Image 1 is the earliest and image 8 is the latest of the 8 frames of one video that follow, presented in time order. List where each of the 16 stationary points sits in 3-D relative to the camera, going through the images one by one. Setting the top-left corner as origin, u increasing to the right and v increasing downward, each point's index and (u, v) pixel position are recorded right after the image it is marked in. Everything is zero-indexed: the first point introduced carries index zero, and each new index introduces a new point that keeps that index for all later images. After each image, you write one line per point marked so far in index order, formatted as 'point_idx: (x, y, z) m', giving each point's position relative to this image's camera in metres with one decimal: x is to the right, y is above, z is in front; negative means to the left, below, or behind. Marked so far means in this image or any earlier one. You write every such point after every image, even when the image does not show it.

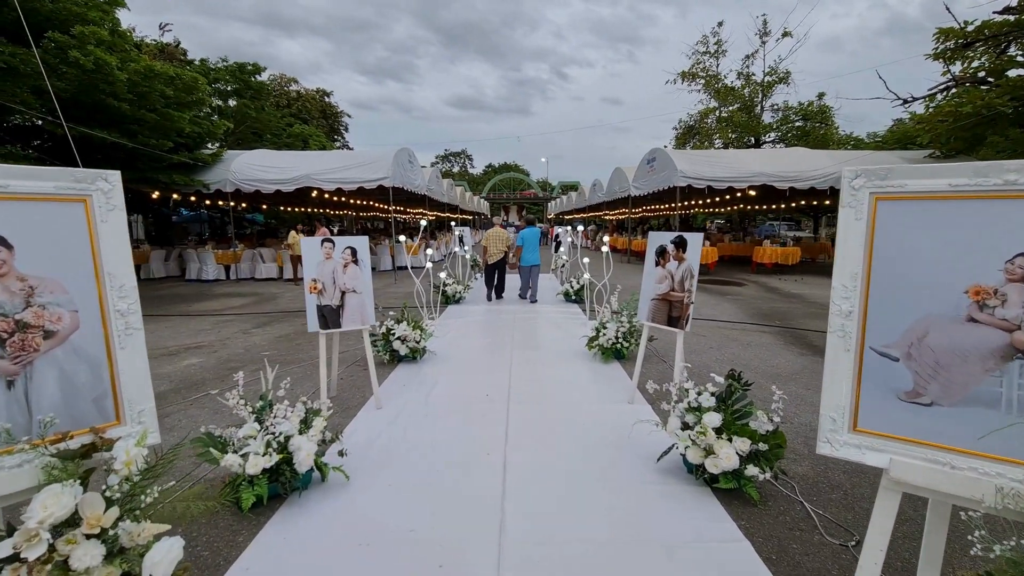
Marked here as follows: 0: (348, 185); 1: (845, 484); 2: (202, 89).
0: (-3.8, +2.4, +11.4) m
1: (+1.7, -1.0, +2.5) m
2: (-6.9, +4.4, +10.7) m
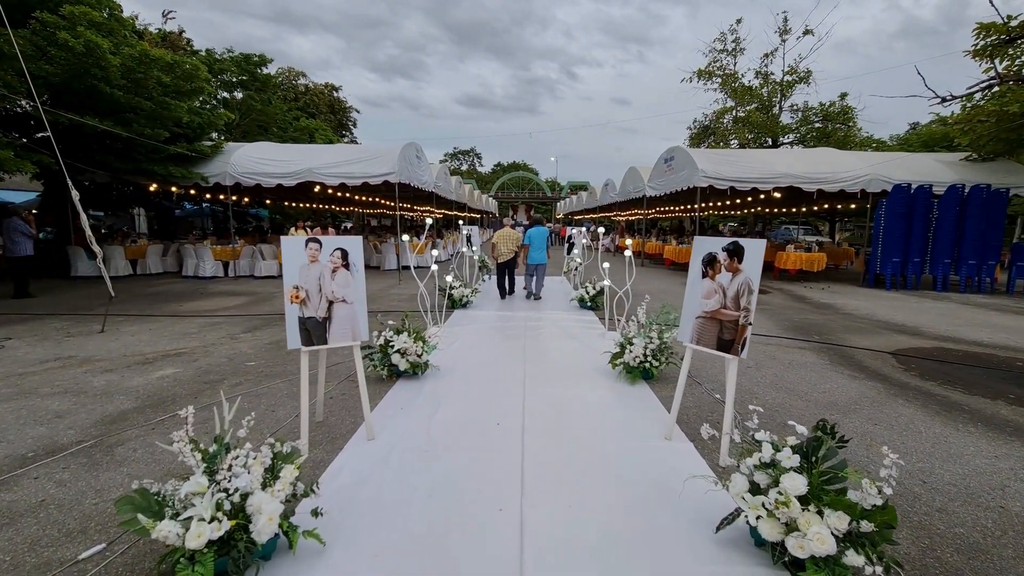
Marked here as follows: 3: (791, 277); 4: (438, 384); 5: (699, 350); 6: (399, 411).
0: (-3.6, +2.4, +10.9) m
1: (+1.8, -1.1, +1.9) m
2: (-6.6, +4.5, +10.3) m
3: (+7.1, +0.3, +12.3) m
4: (-0.6, -0.8, +4.0) m
5: (+1.1, -0.4, +2.9) m
6: (-0.8, -0.9, +3.5) m
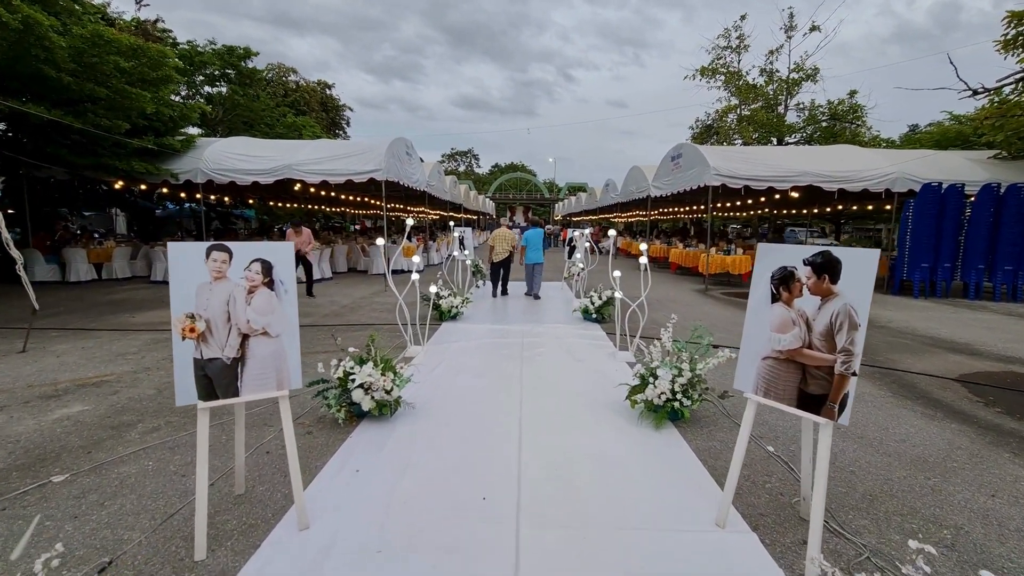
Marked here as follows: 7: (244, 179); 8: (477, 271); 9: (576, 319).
0: (-3.7, +2.3, +10.0) m
1: (+1.7, -1.2, +1.0) m
2: (-6.7, +4.3, +9.4) m
3: (+7.0, +0.1, +11.4) m
4: (-0.7, -0.9, +3.2) m
5: (+1.1, -0.5, +2.0) m
6: (-0.9, -1.0, +2.6) m
7: (-5.6, +2.3, +10.1) m
8: (-0.7, +0.4, +9.9) m
9: (+0.9, -0.5, +7.0) m
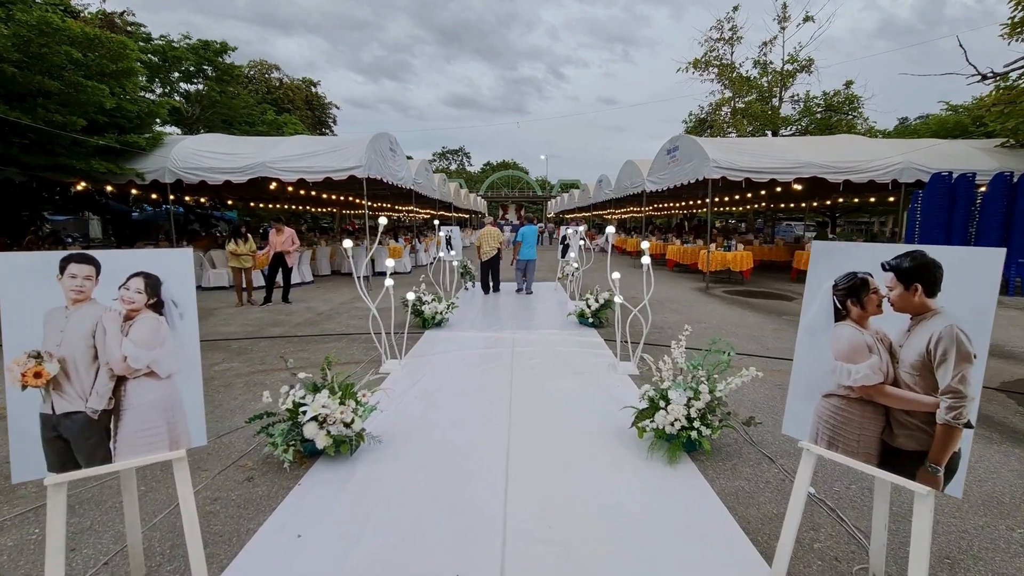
0: (-3.9, +2.2, +9.4) m
1: (+1.7, -1.3, +0.5) m
2: (-6.9, +4.2, +8.8) m
3: (+6.8, +0.2, +11.0) m
4: (-0.7, -1.0, +2.6) m
5: (+1.0, -0.5, +1.5) m
6: (-0.9, -1.1, +2.1) m
7: (-5.8, +2.2, +9.5) m
8: (-0.9, +0.3, +9.4) m
9: (+0.8, -0.5, +6.4) m
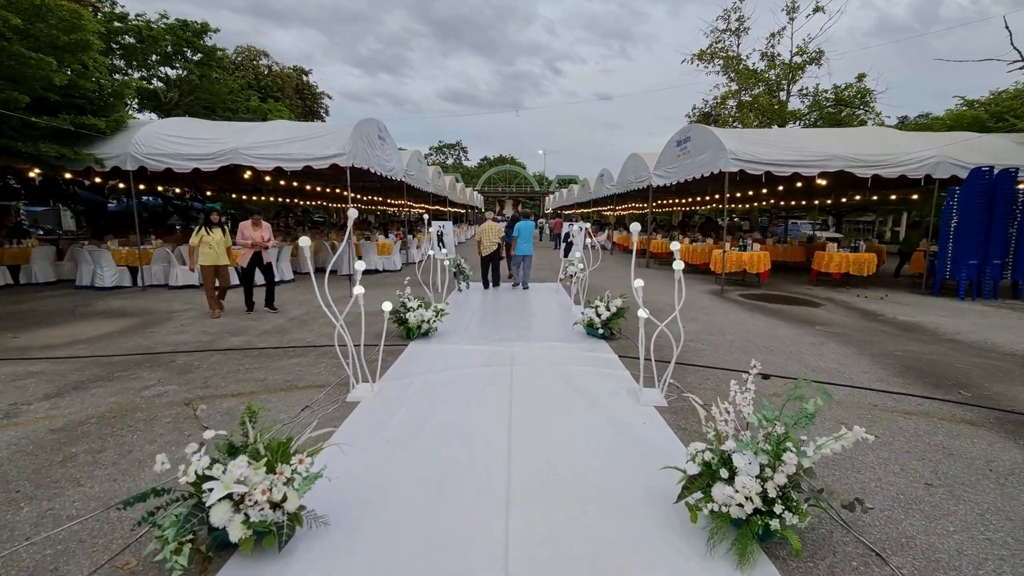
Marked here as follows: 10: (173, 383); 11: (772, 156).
0: (-3.9, +2.2, +8.5) m
1: (+1.7, -1.4, -0.3) m
2: (-6.9, +4.2, +7.8) m
3: (+6.8, +0.1, +10.2) m
4: (-0.7, -1.1, +1.8) m
5: (+1.0, -0.6, +0.7) m
6: (-0.9, -1.2, +1.2) m
7: (-5.9, +2.2, +8.6) m
8: (-1.0, +0.3, +8.5) m
9: (+0.8, -0.5, +5.6) m
10: (-2.8, -0.8, +3.9) m
11: (+4.7, +2.4, +8.7) m
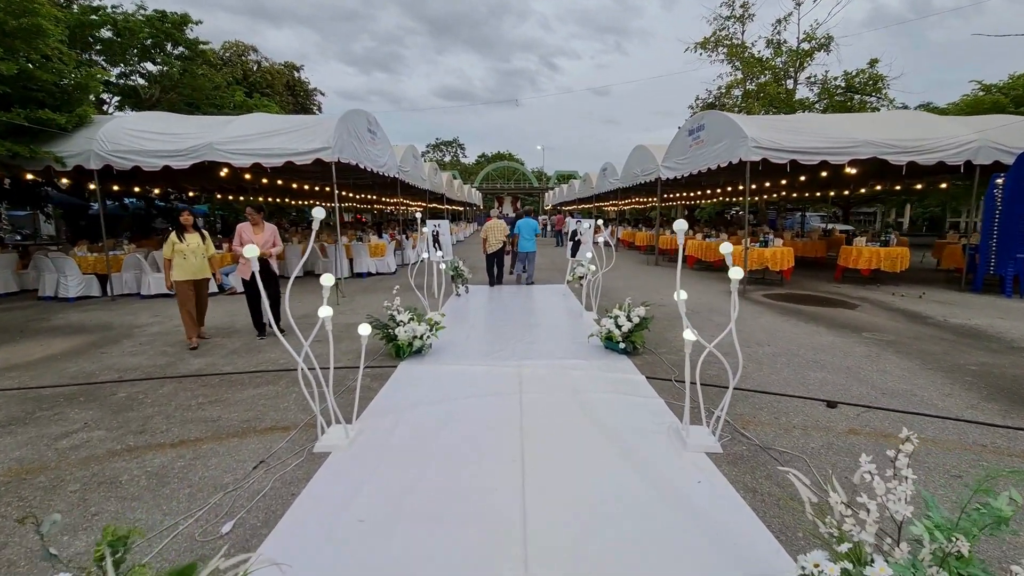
0: (-3.9, +2.1, +7.8) m
1: (+1.8, -1.5, -1.0) m
2: (-6.9, +4.0, +7.1) m
3: (+6.8, +0.2, +9.5) m
4: (-0.7, -1.2, +1.1) m
5: (+1.1, -0.7, -0.1) m
6: (-0.8, -1.3, +0.5) m
7: (-5.8, +2.0, +7.8) m
8: (-0.9, +0.2, +7.8) m
9: (+0.8, -0.6, +4.9) m
10: (-2.7, -0.9, +3.2) m
11: (+4.7, +2.4, +8.0) m
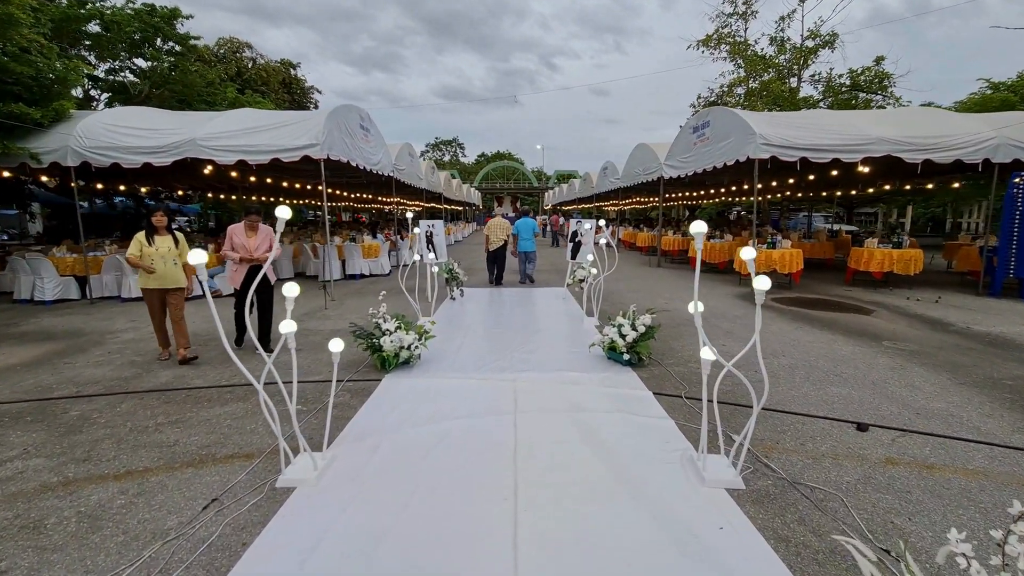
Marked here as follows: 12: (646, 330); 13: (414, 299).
0: (-3.9, +2.0, +7.4) m
1: (+1.8, -1.5, -1.4) m
2: (-7.0, +4.0, +6.7) m
3: (+6.8, +0.1, +9.1) m
4: (-0.7, -1.2, +0.7) m
5: (+1.0, -0.8, -0.4) m
6: (-0.9, -1.3, +0.1) m
7: (-5.9, +2.0, +7.5) m
8: (-1.0, +0.2, +7.4) m
9: (+0.8, -0.7, +4.5) m
10: (-2.7, -1.0, +2.8) m
11: (+4.7, +2.3, +7.6) m
12: (+1.2, -0.4, +4.3) m
13: (-1.4, -0.2, +6.7) m
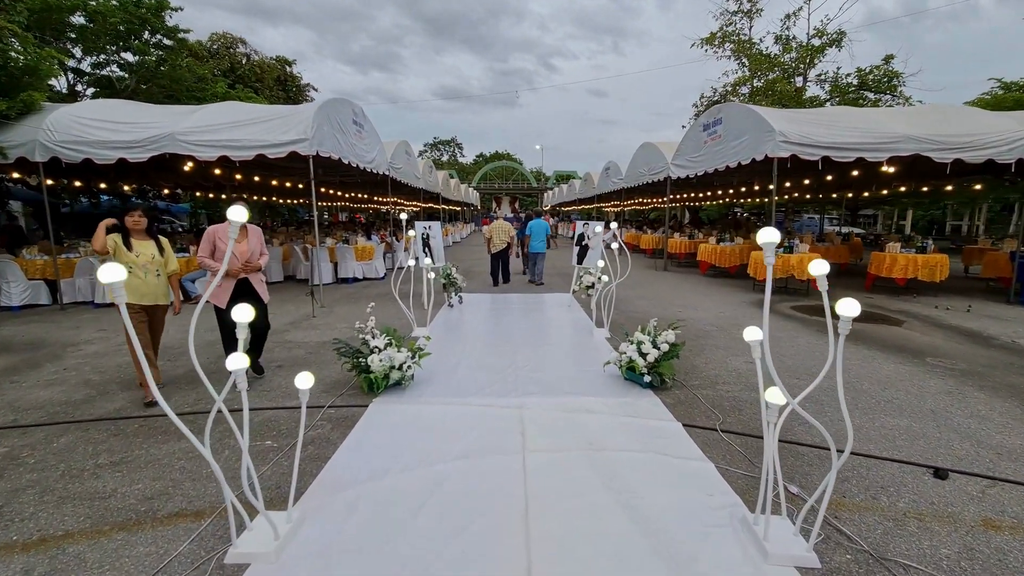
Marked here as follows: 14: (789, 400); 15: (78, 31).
0: (-3.9, +1.9, +6.9) m
1: (+1.8, -1.6, -1.9) m
2: (-6.9, +3.9, +6.2) m
3: (+6.8, 0.0, +8.6) m
4: (-0.7, -1.3, +0.2) m
5: (+1.1, -0.9, -0.9) m
6: (-0.8, -1.4, -0.4) m
7: (-5.8, +1.9, +6.9) m
8: (-0.9, +0.1, +6.9) m
9: (+0.8, -0.8, +4.0) m
10: (-2.7, -1.0, +2.3) m
11: (+4.7, +2.2, +7.1) m
12: (+1.2, -0.5, +3.8) m
13: (-1.3, -0.2, +6.2) m
14: (+1.1, -0.4, +2.0) m
15: (-12.0, +7.1, +13.3) m
